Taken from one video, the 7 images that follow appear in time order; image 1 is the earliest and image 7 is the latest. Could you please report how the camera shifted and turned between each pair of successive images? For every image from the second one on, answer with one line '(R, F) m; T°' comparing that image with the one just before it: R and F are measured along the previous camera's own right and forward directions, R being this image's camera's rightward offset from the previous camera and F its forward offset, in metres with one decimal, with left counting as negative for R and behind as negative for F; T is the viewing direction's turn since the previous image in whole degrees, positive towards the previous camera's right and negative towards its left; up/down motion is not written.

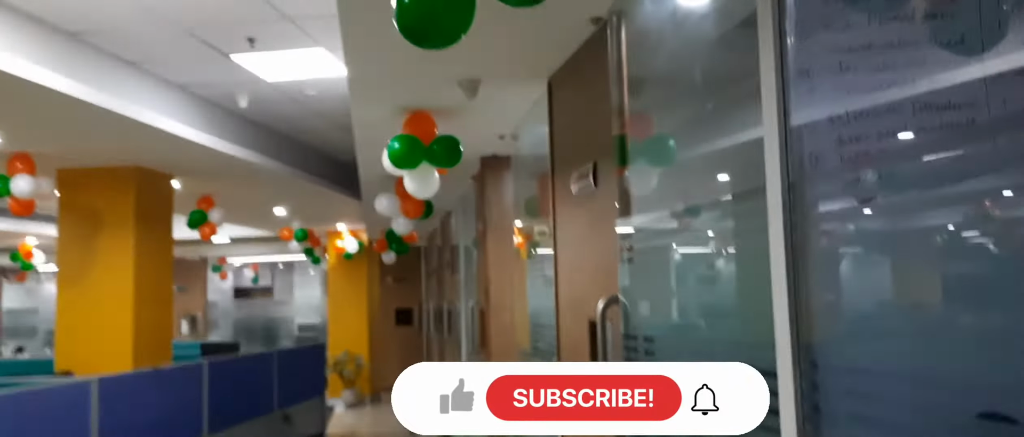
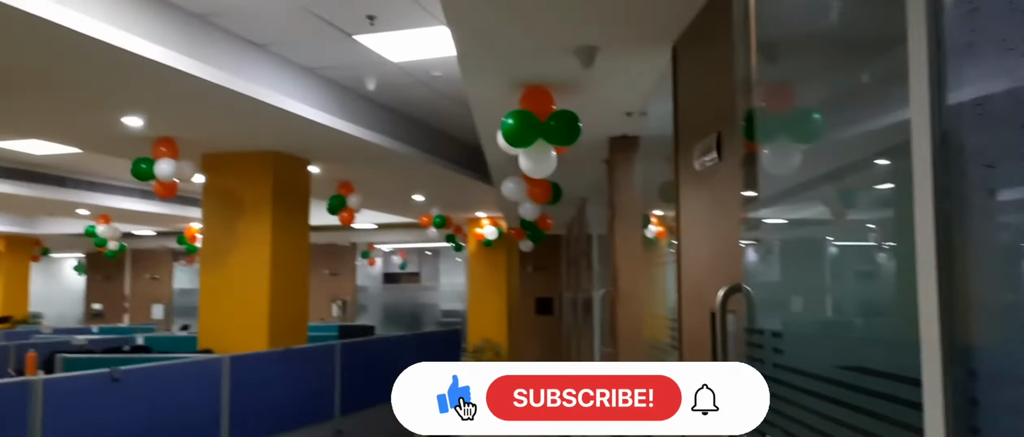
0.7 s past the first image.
(+0.1, +0.3) m; -11°
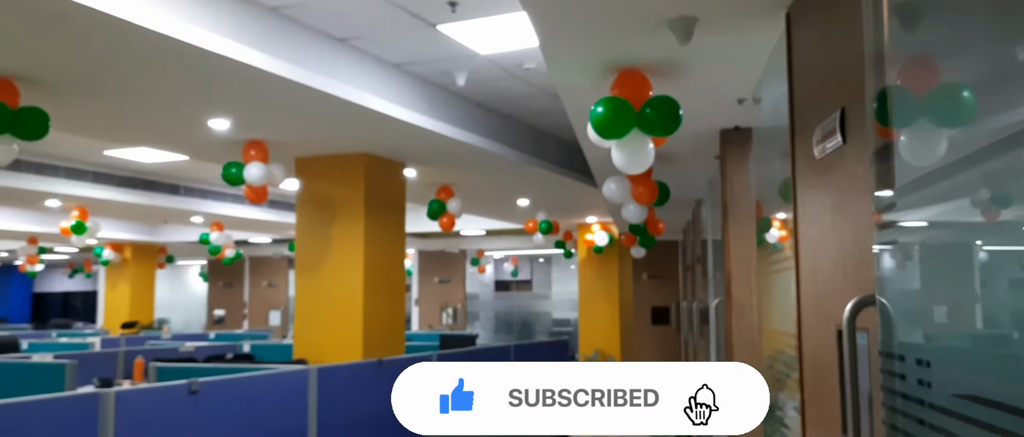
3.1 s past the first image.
(+0.1, +0.4) m; -8°
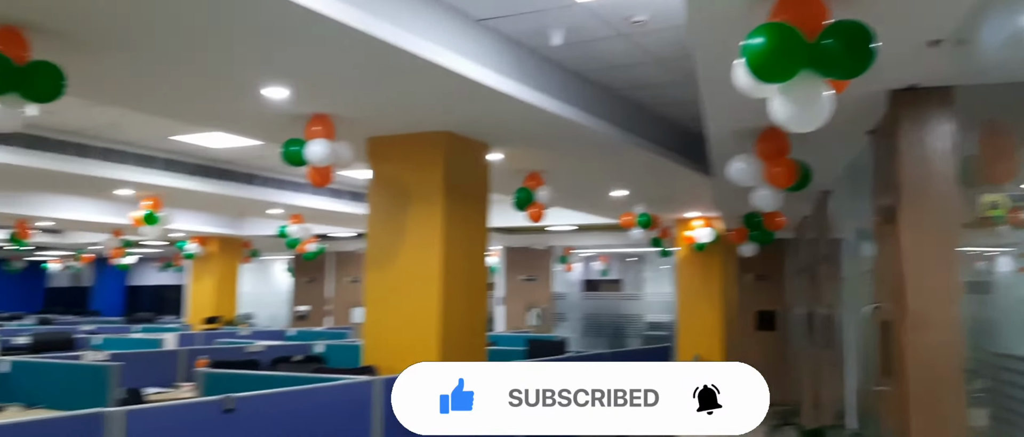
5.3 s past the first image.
(-0.1, +0.9) m; -6°
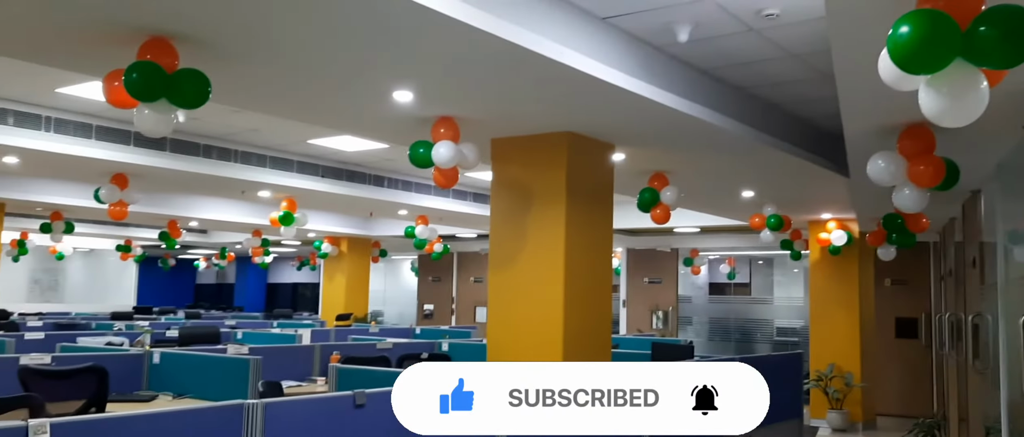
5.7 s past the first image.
(0.0, 0.0) m; -9°
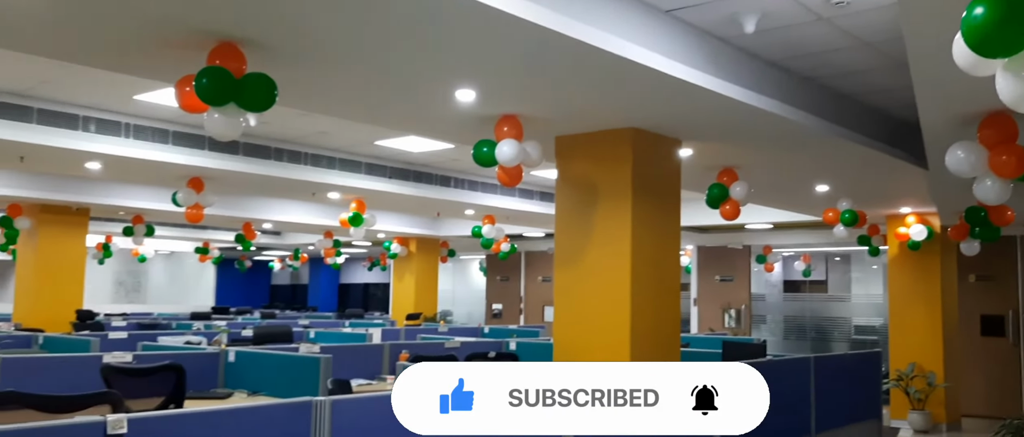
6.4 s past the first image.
(0.0, 0.0) m; -5°
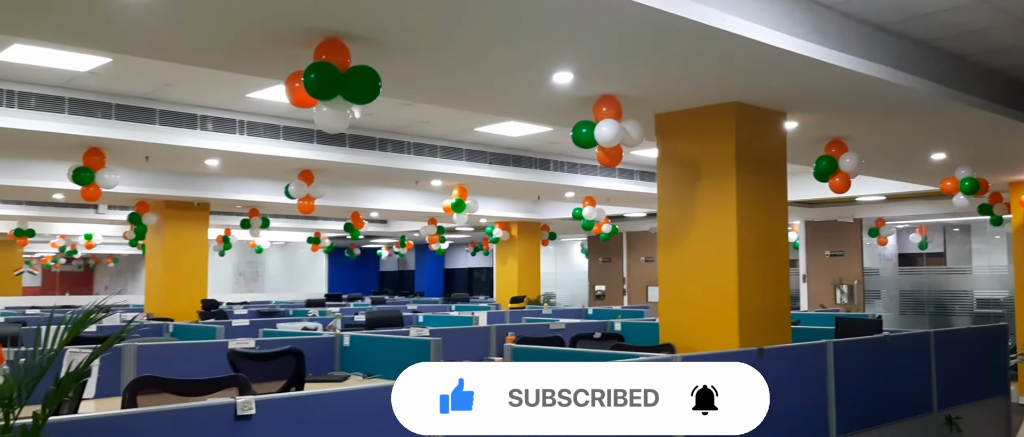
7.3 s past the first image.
(-0.1, 0.0) m; -6°
